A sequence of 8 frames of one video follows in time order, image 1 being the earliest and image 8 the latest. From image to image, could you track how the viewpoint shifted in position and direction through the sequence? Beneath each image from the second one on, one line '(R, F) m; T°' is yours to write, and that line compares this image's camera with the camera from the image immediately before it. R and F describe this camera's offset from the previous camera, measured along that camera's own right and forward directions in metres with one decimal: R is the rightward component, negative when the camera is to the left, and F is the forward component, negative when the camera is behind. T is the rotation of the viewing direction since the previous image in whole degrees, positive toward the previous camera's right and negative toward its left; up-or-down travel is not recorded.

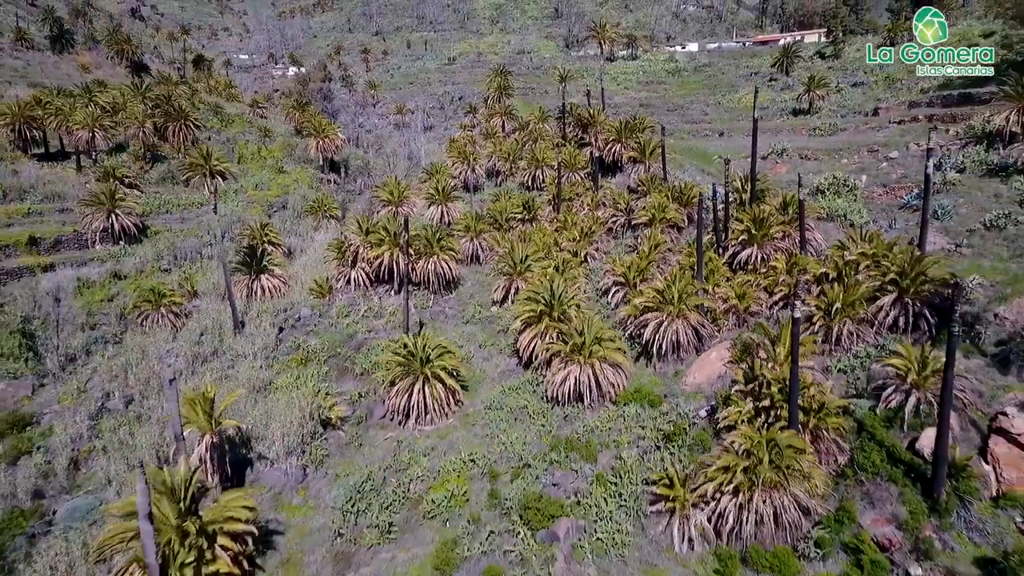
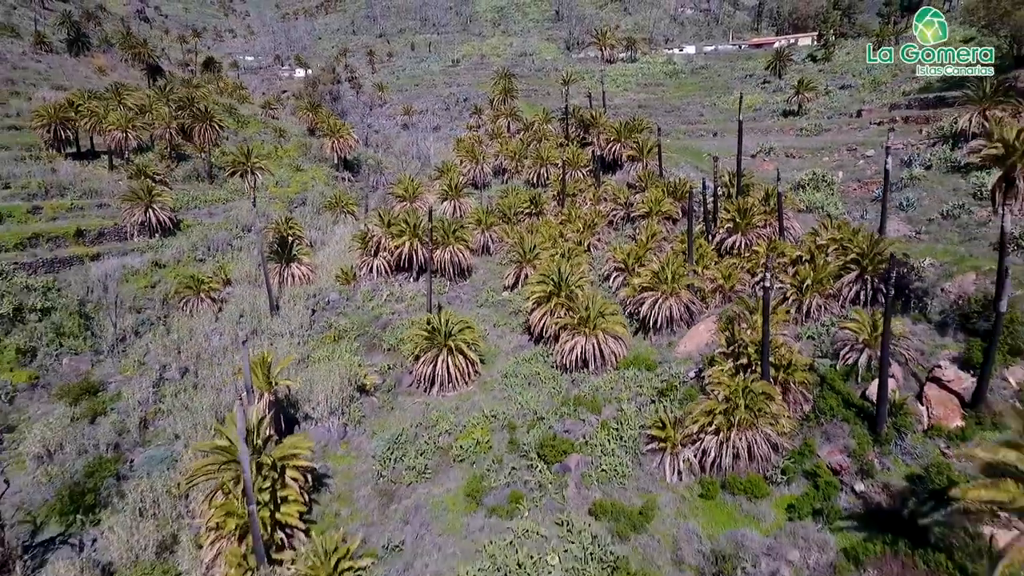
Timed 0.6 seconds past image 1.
(-0.6, -2.9) m; 0°
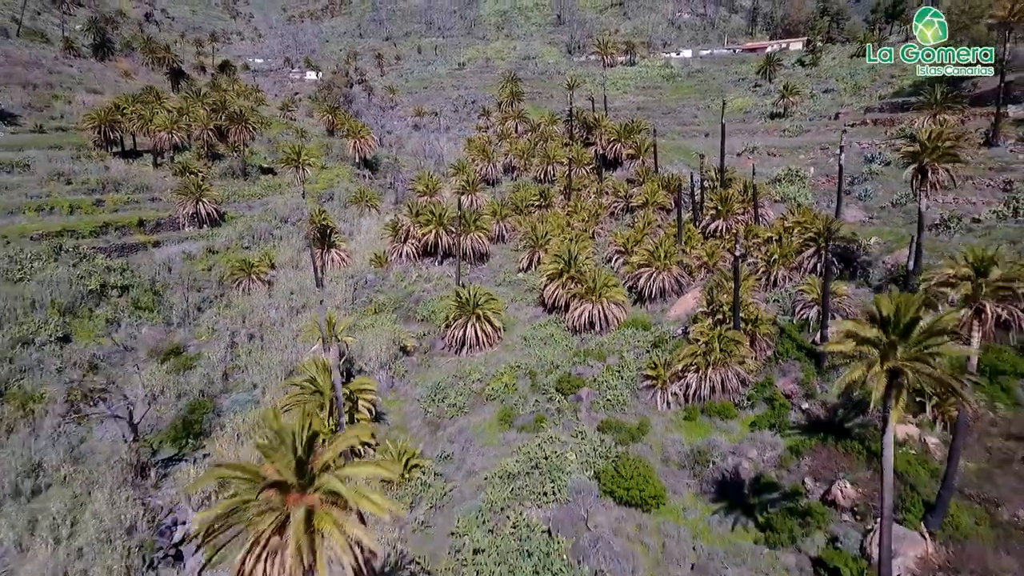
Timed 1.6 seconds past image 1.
(-0.9, -4.7) m; 0°
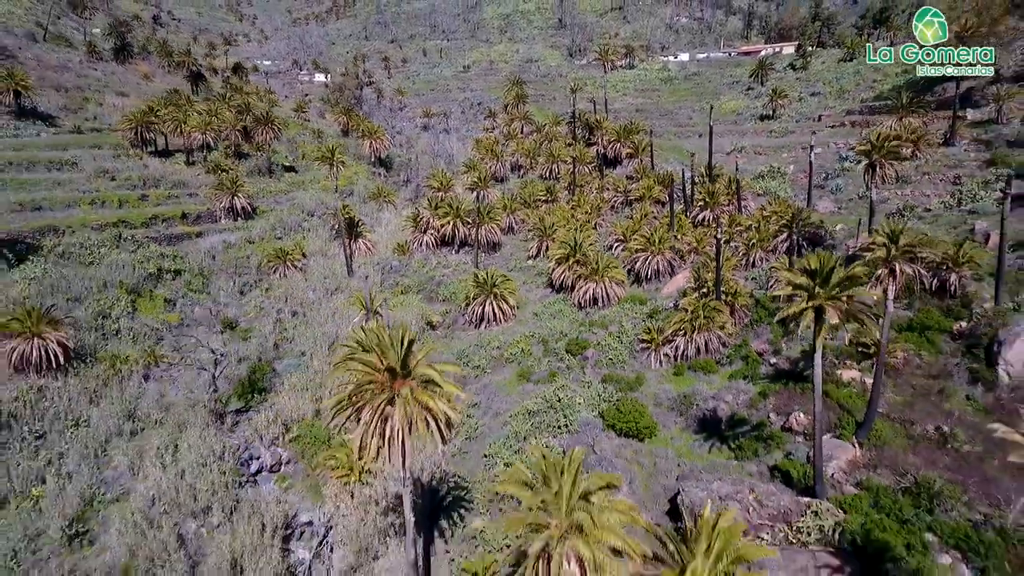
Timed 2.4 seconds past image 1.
(-0.8, -4.1) m; 0°
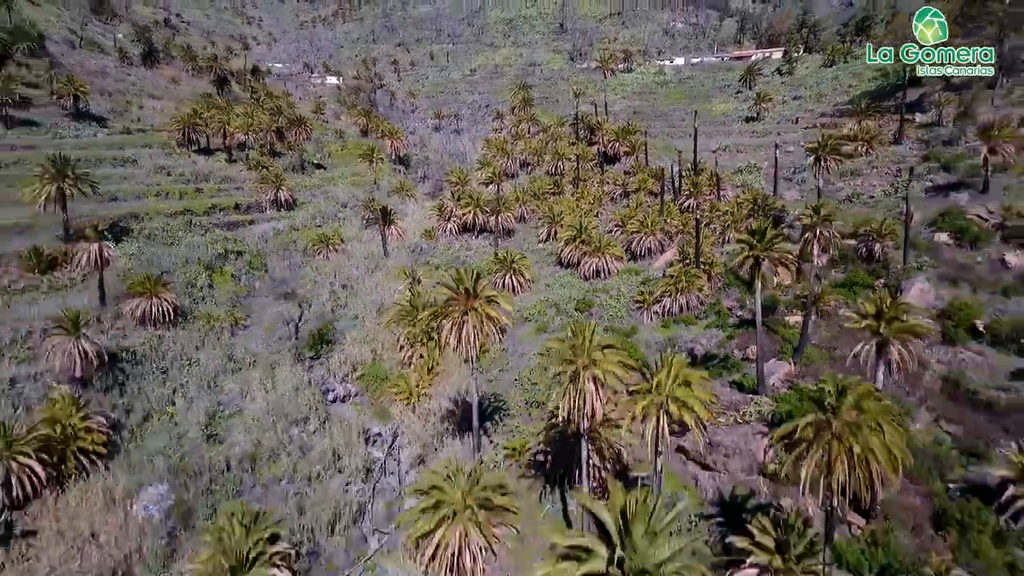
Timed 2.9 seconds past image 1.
(-1.2, -6.4) m; 0°
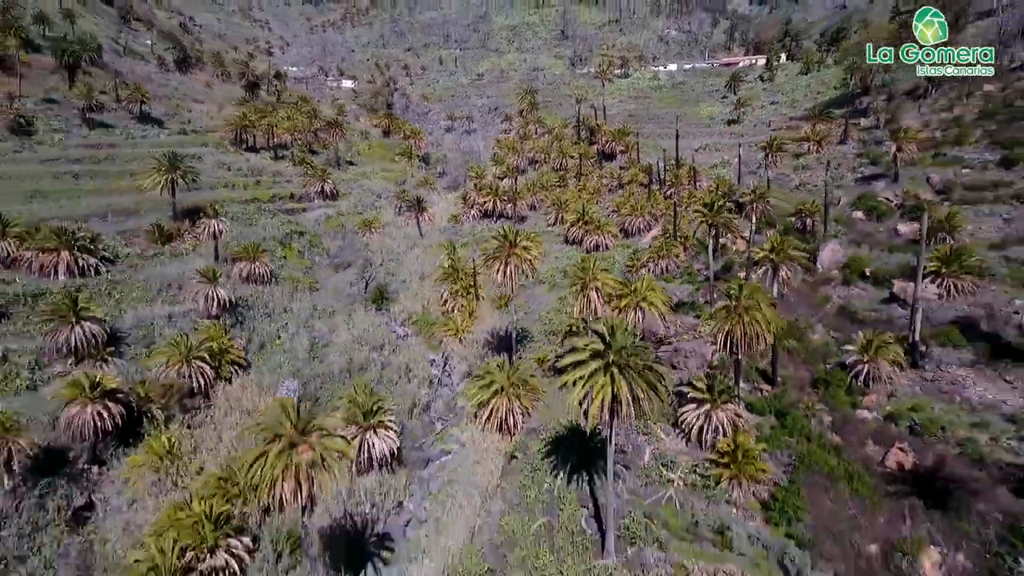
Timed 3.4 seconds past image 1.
(-1.4, -9.3) m; 0°
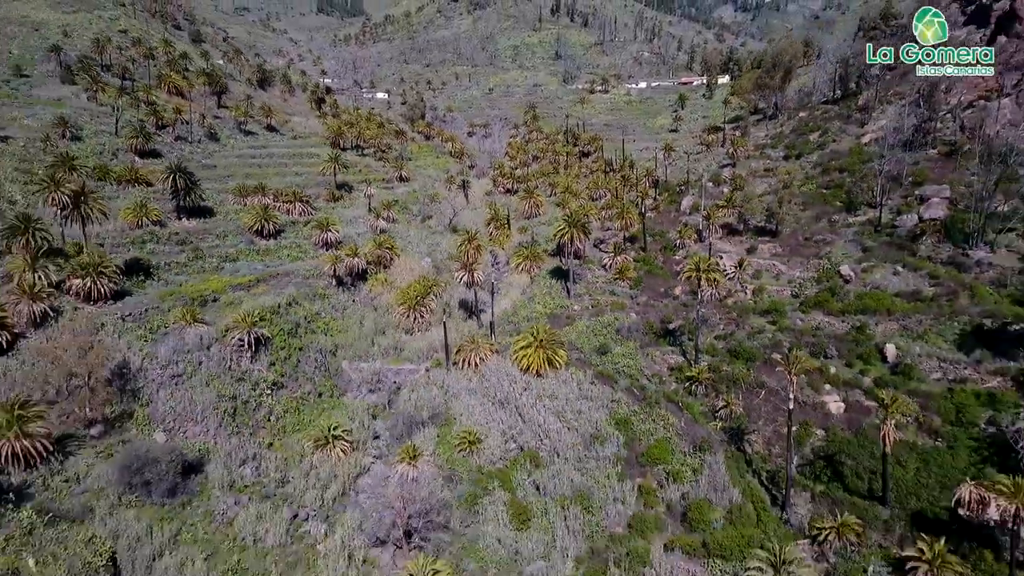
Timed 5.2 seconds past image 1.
(-2.6, -34.7) m; 0°
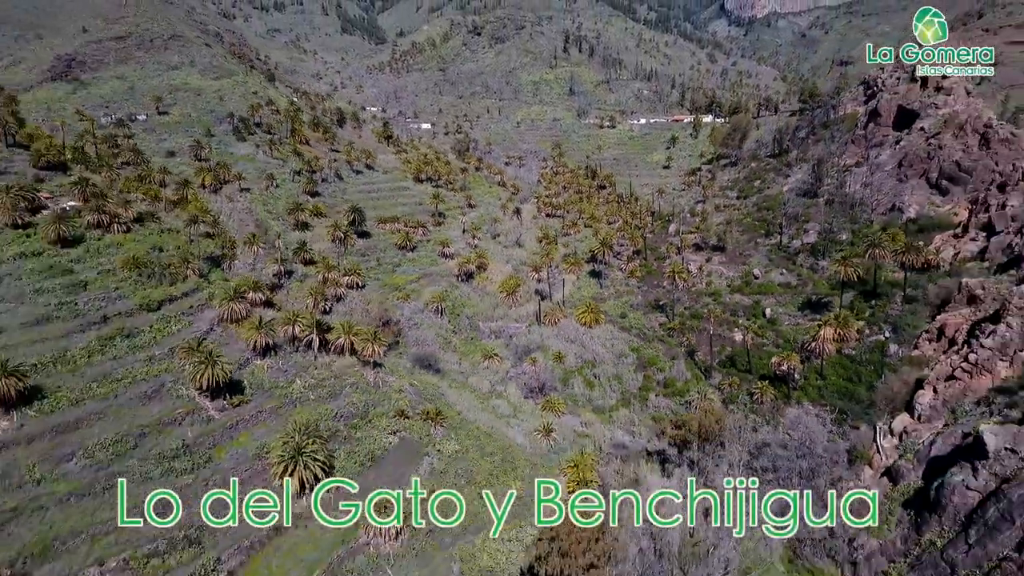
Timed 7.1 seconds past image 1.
(-9.1, -38.5) m; 0°
